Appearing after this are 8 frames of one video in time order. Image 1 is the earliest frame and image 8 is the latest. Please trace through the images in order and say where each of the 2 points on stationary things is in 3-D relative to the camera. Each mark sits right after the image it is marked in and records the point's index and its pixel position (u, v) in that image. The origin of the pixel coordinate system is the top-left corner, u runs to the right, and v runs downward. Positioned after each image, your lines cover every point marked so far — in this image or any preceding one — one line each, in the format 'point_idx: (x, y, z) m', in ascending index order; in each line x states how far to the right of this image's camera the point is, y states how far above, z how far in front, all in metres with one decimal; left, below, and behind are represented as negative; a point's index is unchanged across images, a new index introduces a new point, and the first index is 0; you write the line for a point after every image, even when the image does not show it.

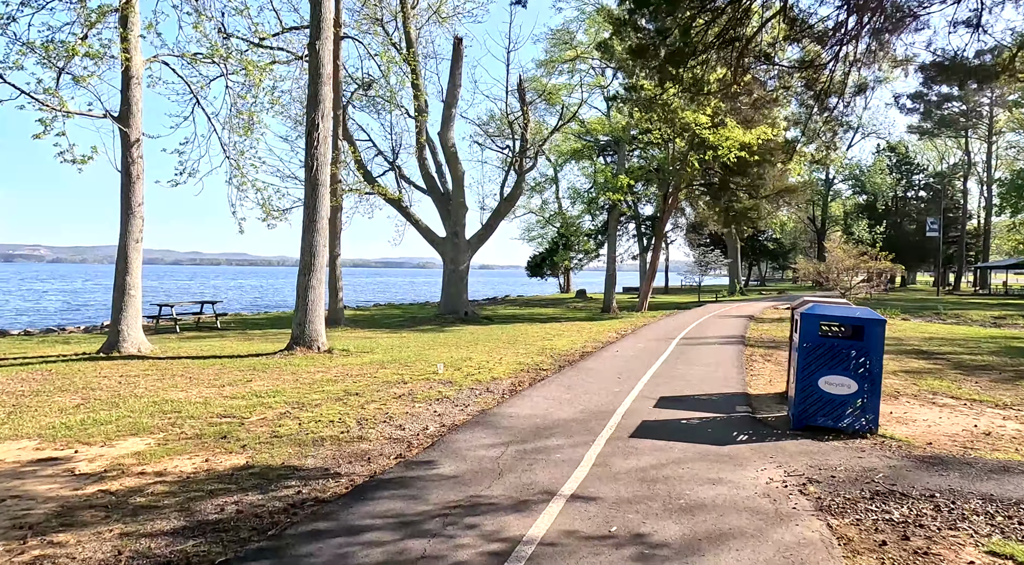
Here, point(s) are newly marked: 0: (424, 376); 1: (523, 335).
0: (-1.3, -1.4, +10.3) m
1: (+0.3, -1.4, +18.7) m
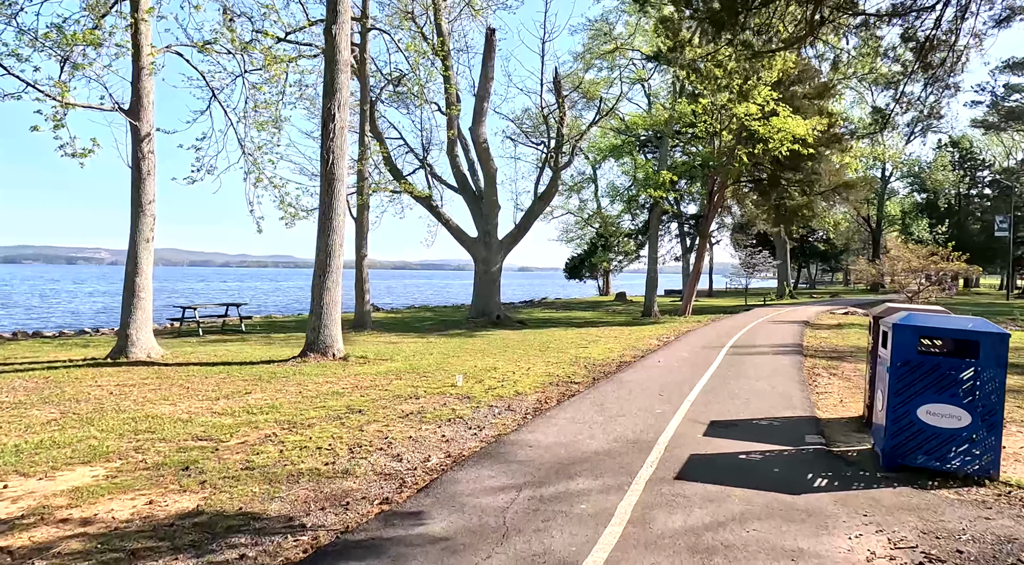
0: (-0.9, -1.4, +9.2) m
1: (+1.2, -1.5, +17.5) m
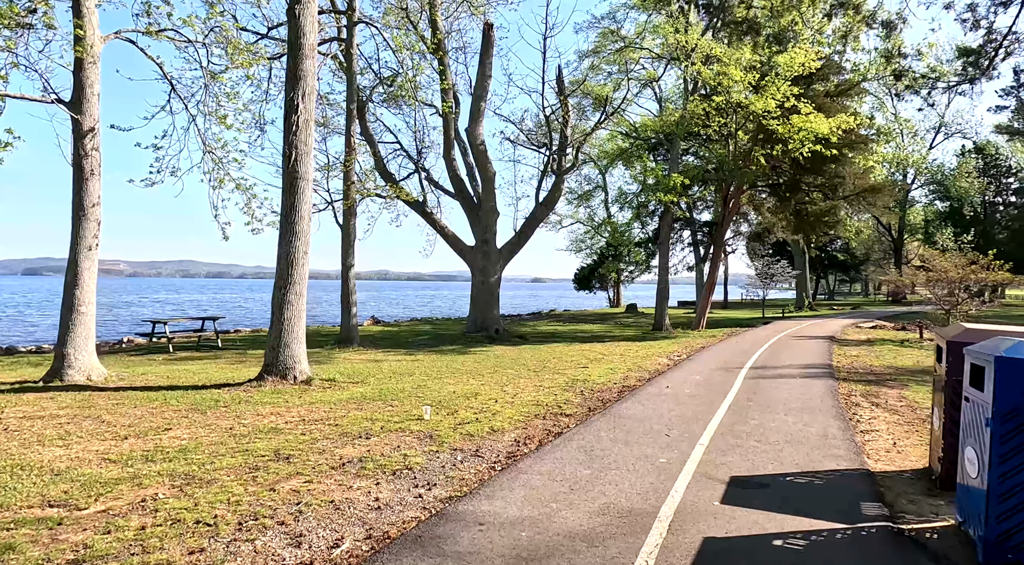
0: (-1.2, -1.6, +7.7) m
1: (+1.0, -1.8, +15.9) m
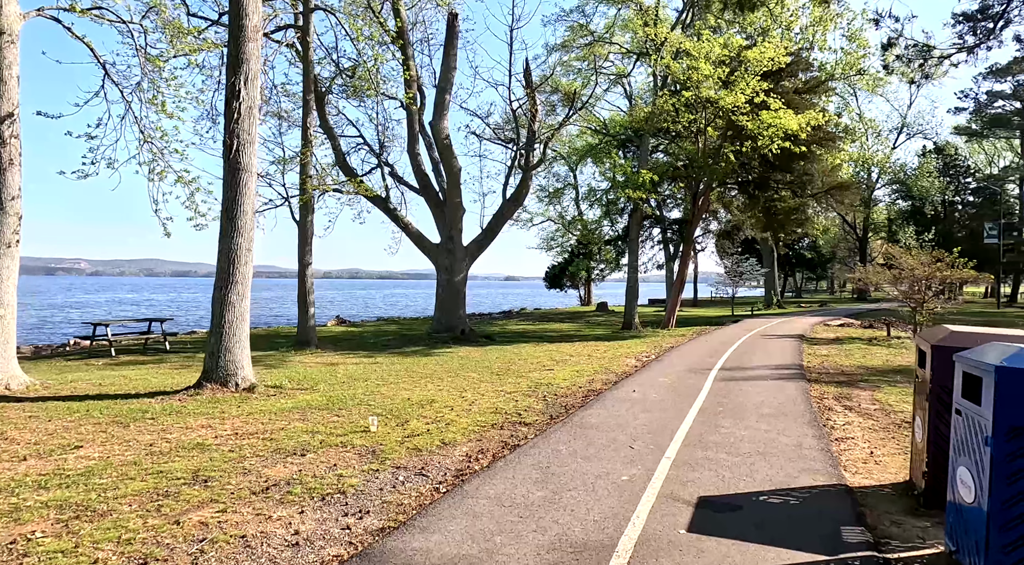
0: (-1.7, -1.6, +7.0) m
1: (+0.2, -1.8, +15.3) m
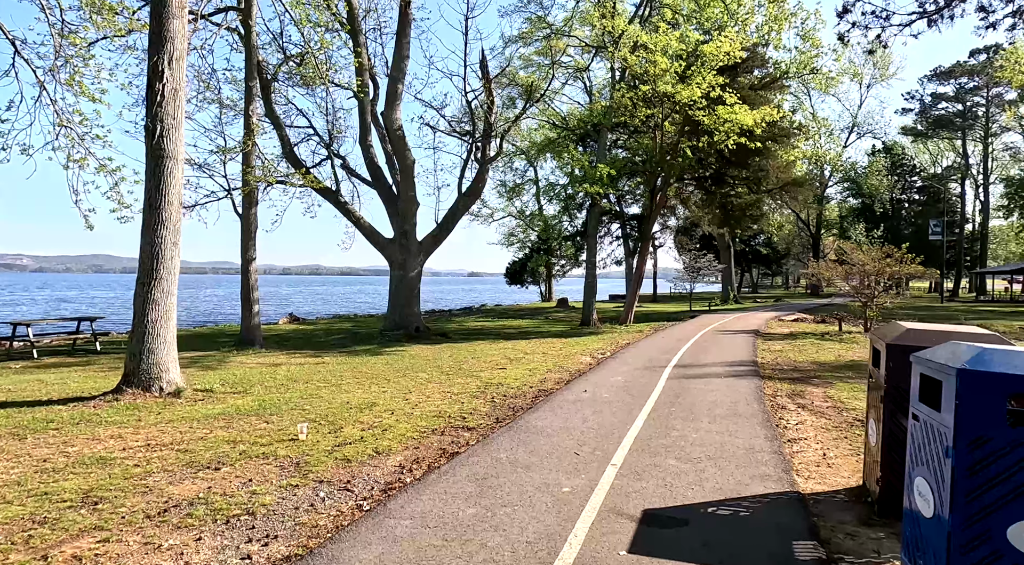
0: (-2.3, -1.6, +6.5) m
1: (-0.8, -1.7, +14.9) m
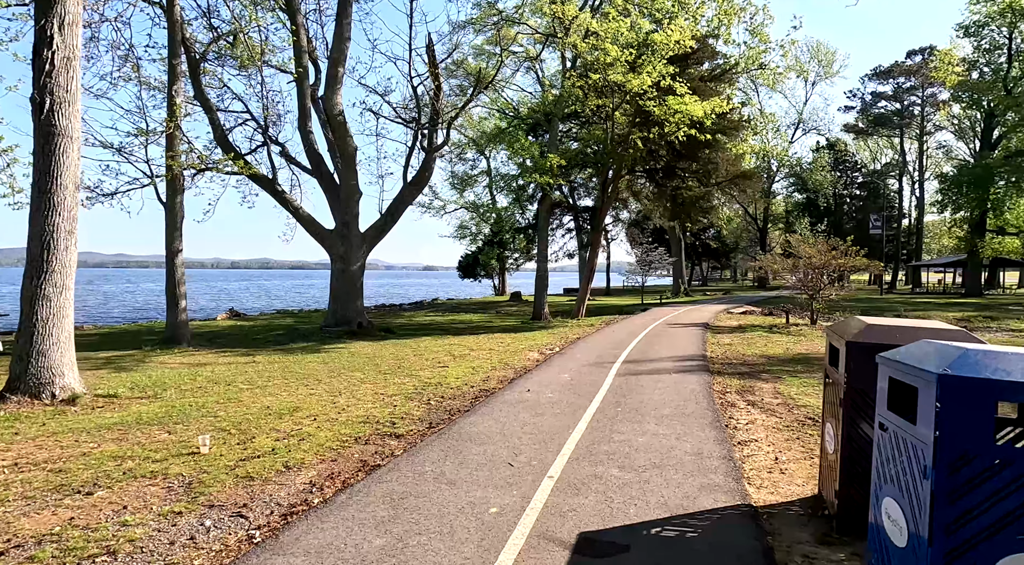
0: (-2.9, -1.5, +5.7) m
1: (-1.9, -1.5, +14.2) m
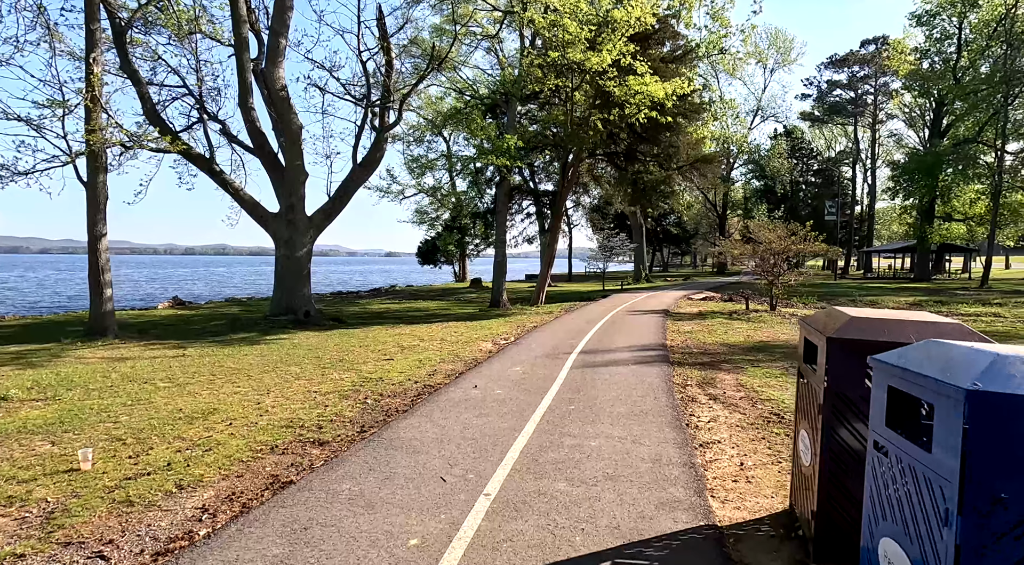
0: (-3.3, -1.4, +4.8) m
1: (-2.9, -1.3, +13.3) m
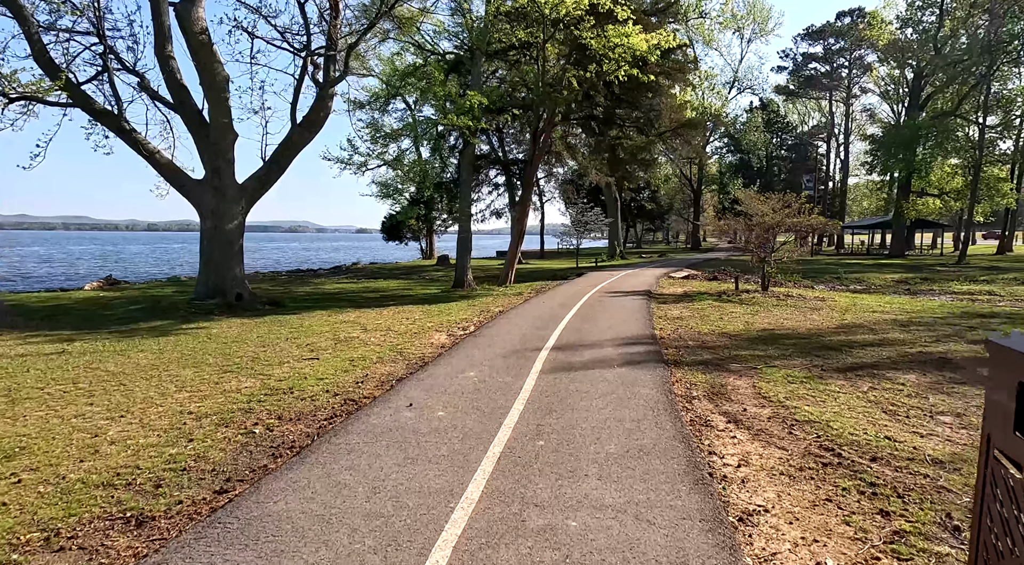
0: (-3.7, -1.4, +2.3) m
1: (-3.5, -1.0, +10.9) m
